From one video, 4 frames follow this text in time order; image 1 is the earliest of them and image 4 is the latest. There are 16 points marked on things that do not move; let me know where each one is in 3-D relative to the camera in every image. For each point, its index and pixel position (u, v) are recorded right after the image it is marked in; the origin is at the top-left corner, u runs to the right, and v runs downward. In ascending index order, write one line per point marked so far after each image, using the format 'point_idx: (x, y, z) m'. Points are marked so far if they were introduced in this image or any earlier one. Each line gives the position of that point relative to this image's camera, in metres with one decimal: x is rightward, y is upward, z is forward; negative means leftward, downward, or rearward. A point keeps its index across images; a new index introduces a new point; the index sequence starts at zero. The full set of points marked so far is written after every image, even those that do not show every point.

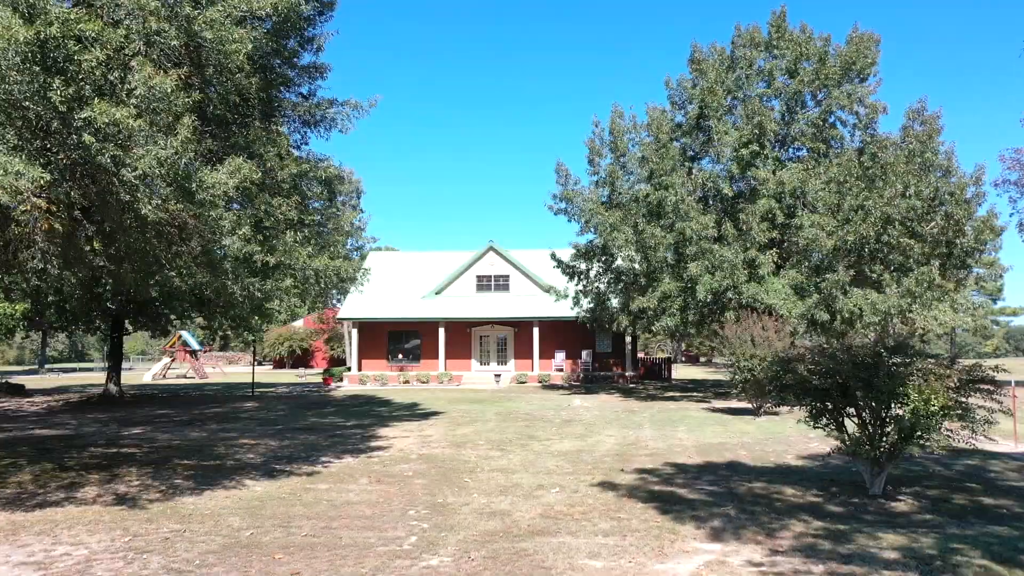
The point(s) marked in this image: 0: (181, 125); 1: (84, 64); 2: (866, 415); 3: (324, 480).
0: (-2.9, +1.5, +6.9) m
1: (-3.2, +1.7, +5.9) m
2: (+3.3, -1.2, +7.4) m
3: (-2.1, -2.2, +9.0) m
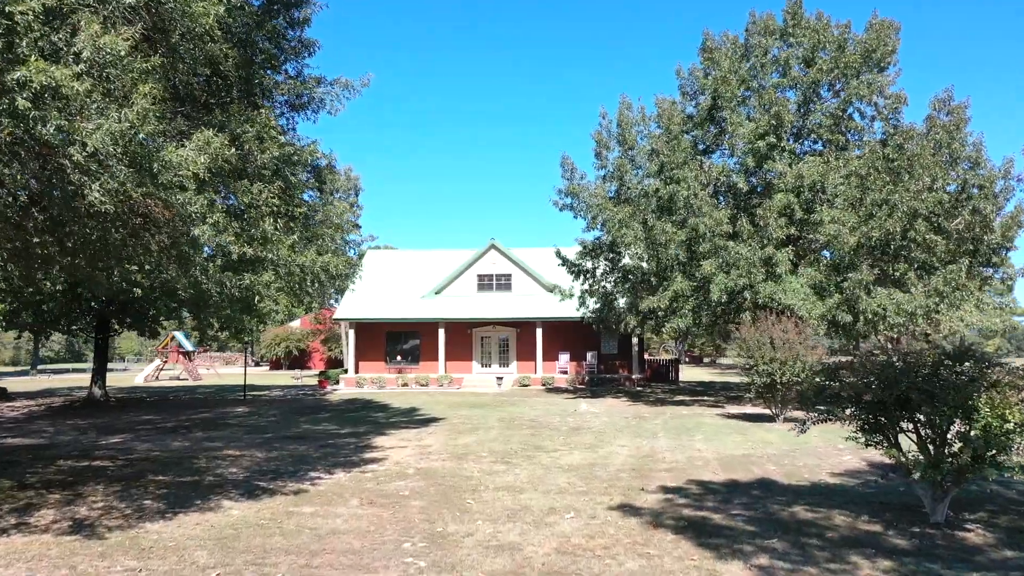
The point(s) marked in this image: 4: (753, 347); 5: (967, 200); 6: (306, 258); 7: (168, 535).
0: (-2.8, +1.5, +6.0) m
1: (-3.1, +1.7, +5.0) m
2: (+3.4, -1.2, +6.4) m
3: (-2.0, -2.2, +8.1) m
4: (+4.6, -1.1, +15.1) m
5: (+10.0, +1.9, +17.3) m
6: (-2.5, +0.4, +9.7) m
7: (-2.8, -2.0, +6.5) m
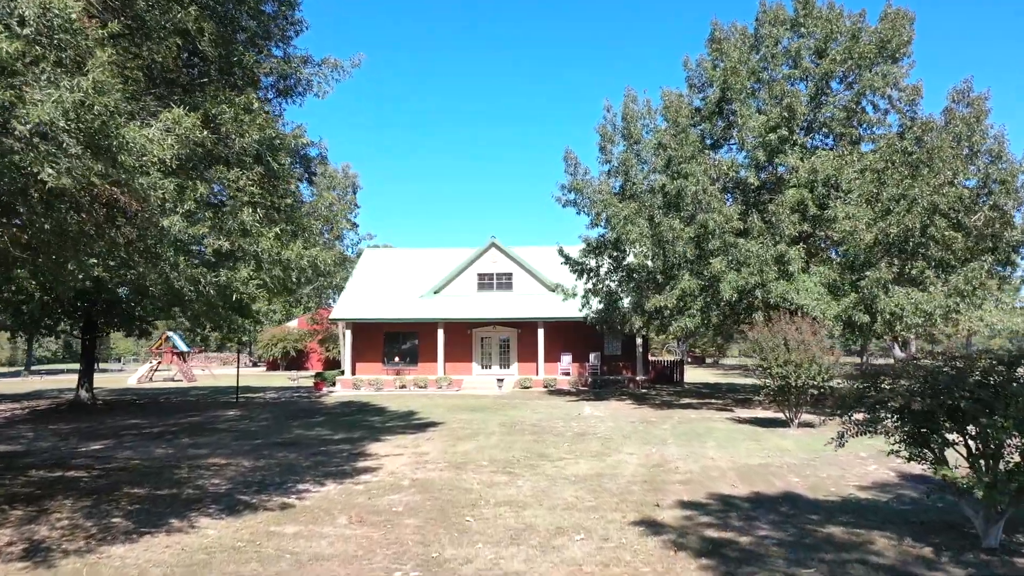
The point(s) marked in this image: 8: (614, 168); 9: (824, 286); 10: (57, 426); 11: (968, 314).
0: (-2.8, +1.5, +5.3) m
1: (-3.1, +1.7, +4.3) m
2: (+3.4, -1.1, +5.8) m
3: (-2.0, -2.1, +7.4) m
4: (+4.6, -1.1, +14.4) m
5: (+10.0, +1.9, +16.6) m
6: (-2.5, +0.4, +9.0) m
7: (-2.8, -2.0, +5.8) m
8: (+2.5, +3.0, +19.6) m
9: (+6.2, 0.0, +15.8) m
10: (-9.0, -2.7, +15.7) m
11: (+8.9, -0.5, +15.5) m
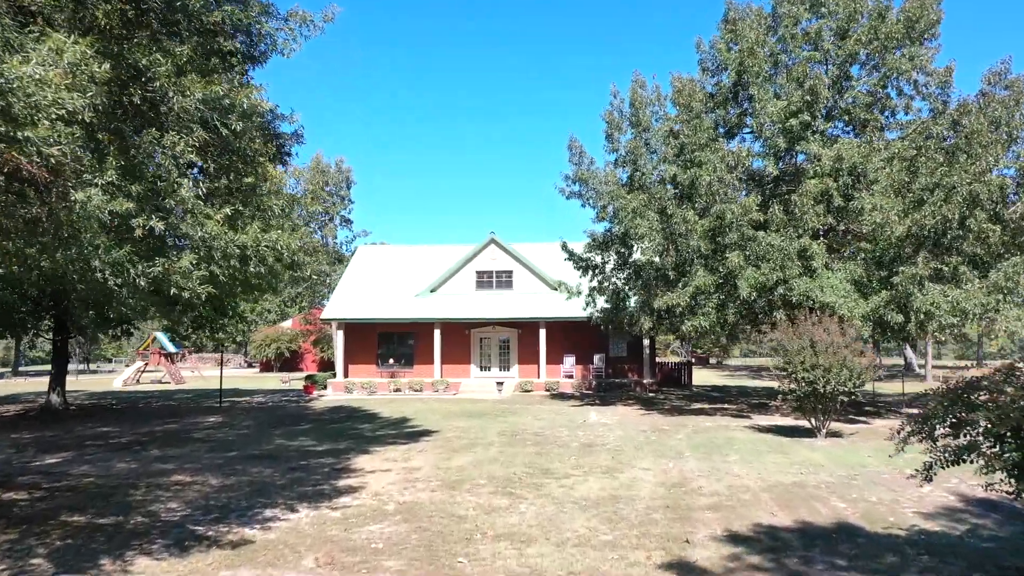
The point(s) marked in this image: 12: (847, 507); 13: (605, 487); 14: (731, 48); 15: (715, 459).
0: (-2.8, +1.5, +4.1) m
1: (-3.1, +1.8, +3.1) m
2: (+3.4, -1.1, +4.5) m
3: (-2.0, -2.1, +6.1) m
4: (+4.6, -1.0, +13.1) m
5: (+10.0, +2.0, +15.4) m
6: (-2.5, +0.5, +7.8) m
7: (-2.8, -1.9, +4.6) m
8: (+2.5, +3.0, +18.3) m
9: (+6.2, +0.1, +14.6) m
10: (-9.0, -2.7, +14.4) m
11: (+8.9, -0.5, +14.3) m
12: (+3.2, -2.1, +7.7) m
13: (+1.1, -2.3, +9.1) m
14: (+4.8, +5.3, +17.6) m
15: (+2.9, -2.4, +11.2) m
